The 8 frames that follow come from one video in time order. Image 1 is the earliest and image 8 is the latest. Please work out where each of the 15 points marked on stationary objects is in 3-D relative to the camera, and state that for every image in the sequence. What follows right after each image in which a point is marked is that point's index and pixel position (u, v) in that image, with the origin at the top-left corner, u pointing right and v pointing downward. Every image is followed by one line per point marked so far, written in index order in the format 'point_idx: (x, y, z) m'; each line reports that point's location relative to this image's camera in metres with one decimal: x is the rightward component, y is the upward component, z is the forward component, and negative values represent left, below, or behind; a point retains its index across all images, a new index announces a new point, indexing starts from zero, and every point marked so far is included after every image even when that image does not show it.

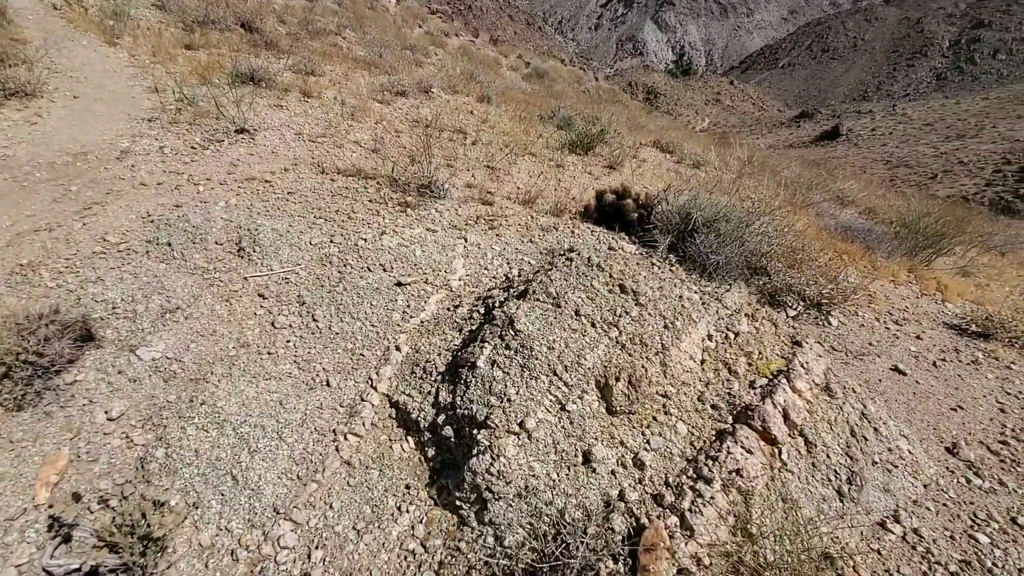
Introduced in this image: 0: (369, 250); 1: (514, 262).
0: (-1.5, +0.4, +5.4) m
1: (0.0, +0.3, +5.5) m
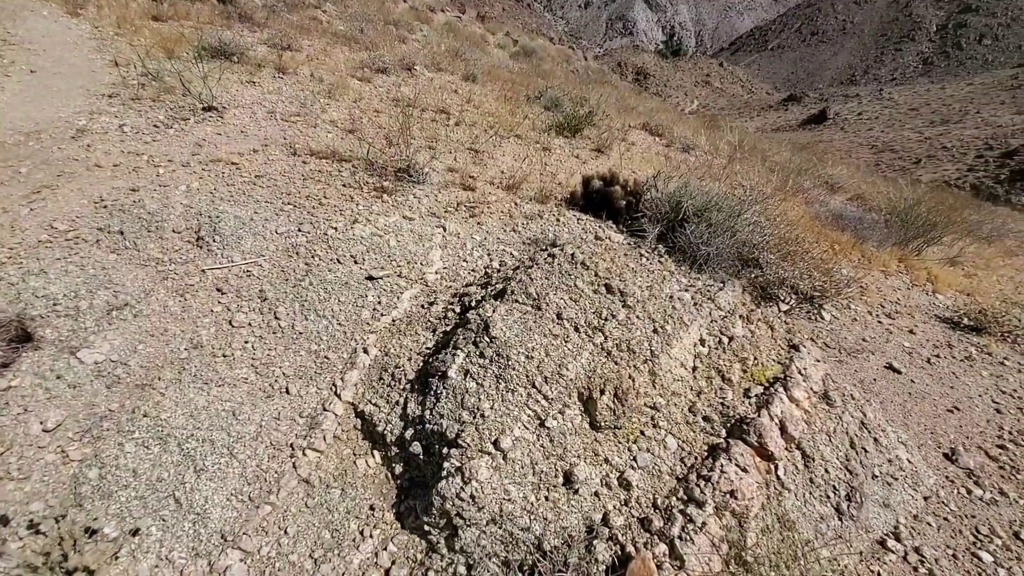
0: (-1.7, +0.5, +5.0) m
1: (-0.2, +0.3, +5.2) m
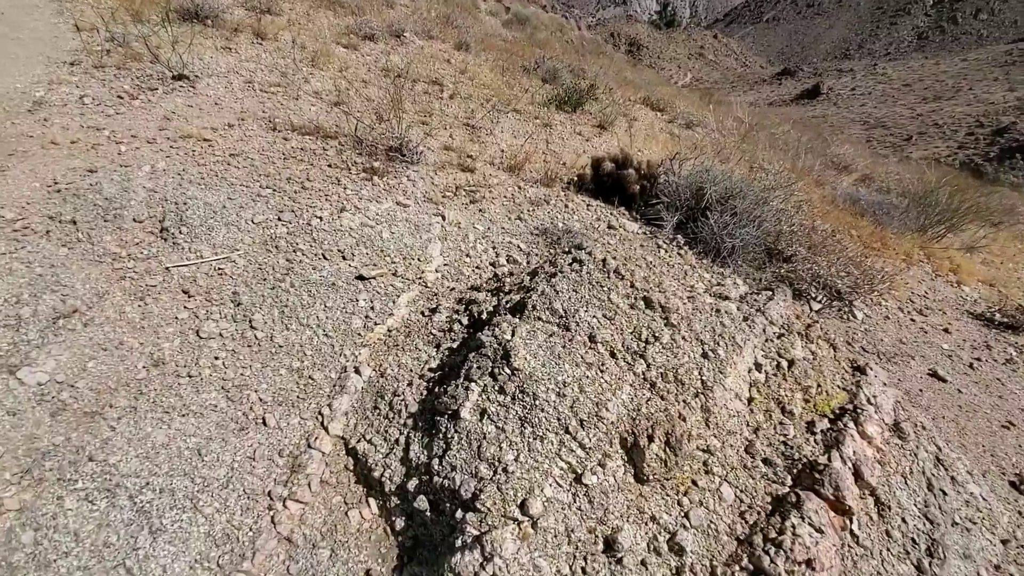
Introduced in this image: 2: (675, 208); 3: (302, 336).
0: (-1.6, +0.5, +4.4) m
1: (-0.1, +0.4, +4.7) m
2: (+1.8, +0.9, +5.7) m
3: (-1.5, -0.3, +3.5) m
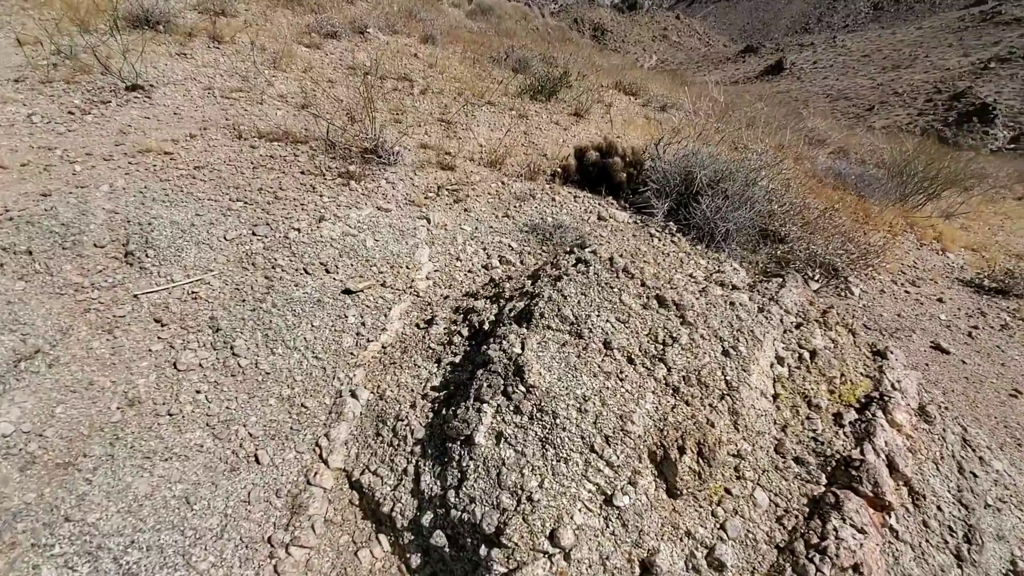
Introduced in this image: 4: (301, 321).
0: (-1.7, +0.4, +4.2) m
1: (-0.2, +0.3, +4.4) m
2: (+1.7, +1.0, +5.5) m
3: (-1.4, -0.5, +3.2) m
4: (-1.5, -0.2, +3.5) m
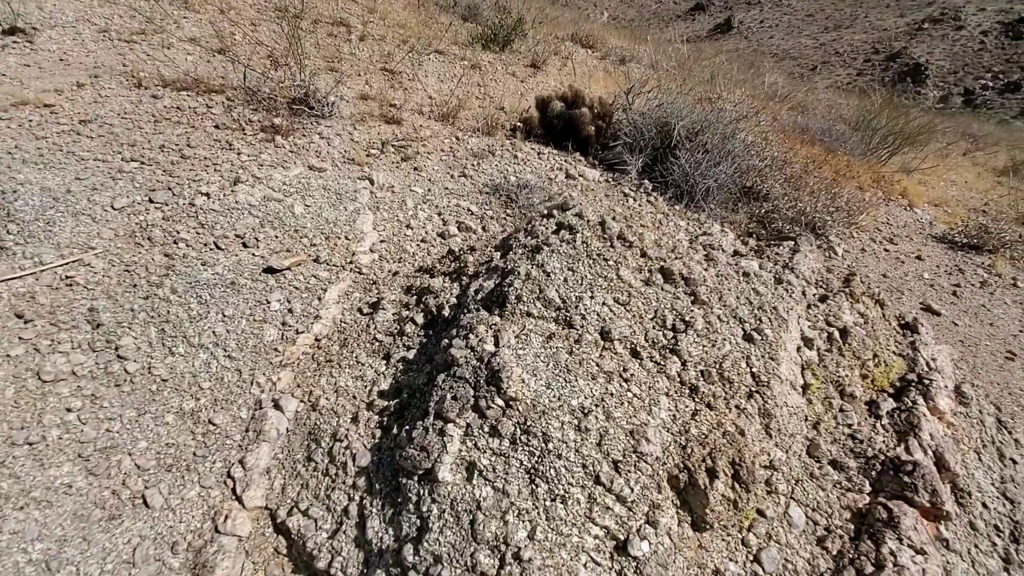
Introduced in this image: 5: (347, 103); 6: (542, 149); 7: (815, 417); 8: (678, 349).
0: (-2.0, +0.5, +3.4) m
1: (-0.5, +0.6, +3.8) m
2: (+1.2, +1.4, +5.0) m
3: (-1.6, -0.4, +2.5) m
4: (-1.7, -0.1, +2.8) m
5: (-1.6, +1.8, +4.9) m
6: (+0.3, +1.4, +5.0) m
7: (+1.2, -0.5, +2.1) m
8: (+0.6, -0.2, +1.9) m
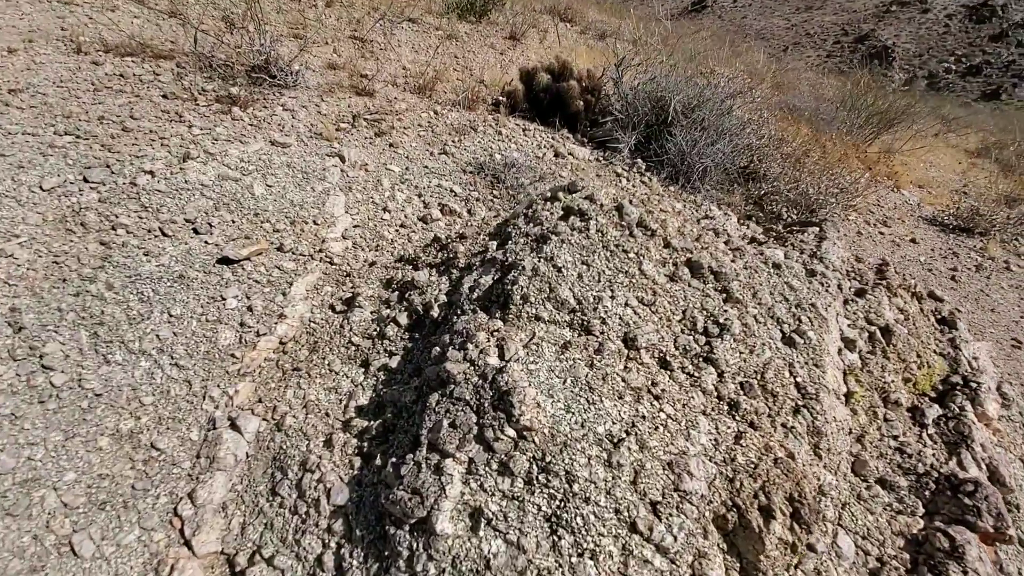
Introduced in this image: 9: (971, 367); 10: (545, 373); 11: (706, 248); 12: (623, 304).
0: (-2.0, +0.6, +2.9) m
1: (-0.6, +0.6, +3.4) m
2: (+1.1, +1.5, +4.6) m
3: (-1.6, -0.4, +2.1) m
4: (-1.7, -0.1, +2.4) m
5: (-1.7, +1.9, +4.4) m
6: (+0.2, +1.5, +4.7) m
7: (+1.3, -0.5, +1.8) m
8: (+0.7, -0.2, +1.6) m
9: (+1.9, -0.3, +2.1) m
10: (+0.1, -0.2, +1.5) m
11: (+0.8, +0.2, +2.0) m
12: (+0.4, 0.0, +1.7) m
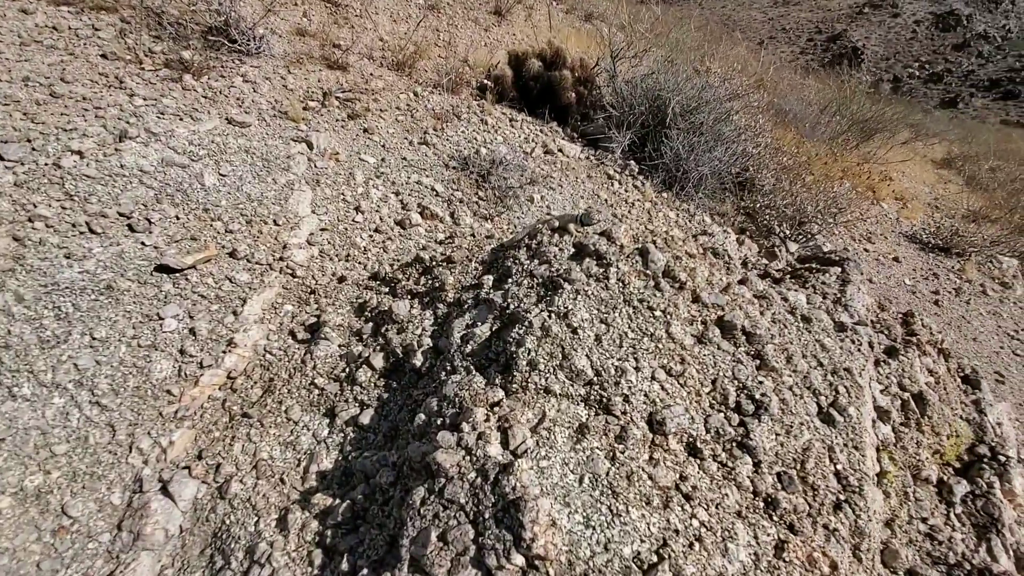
0: (-2.1, +0.5, +2.5) m
1: (-0.6, +0.6, +3.1) m
2: (+1.0, +1.4, +4.4) m
3: (-1.6, -0.4, +1.8) m
4: (-1.7, -0.2, +2.0) m
5: (-1.8, +1.9, +3.9) m
6: (0.0, +1.5, +4.3) m
7: (+1.2, -0.7, +1.6) m
8: (+0.7, -0.4, +1.4) m
9: (+1.9, -0.6, +1.9) m
10: (+0.1, -0.4, +1.2) m
11: (+0.8, 0.0, +1.7) m
12: (+0.4, -0.2, +1.4) m
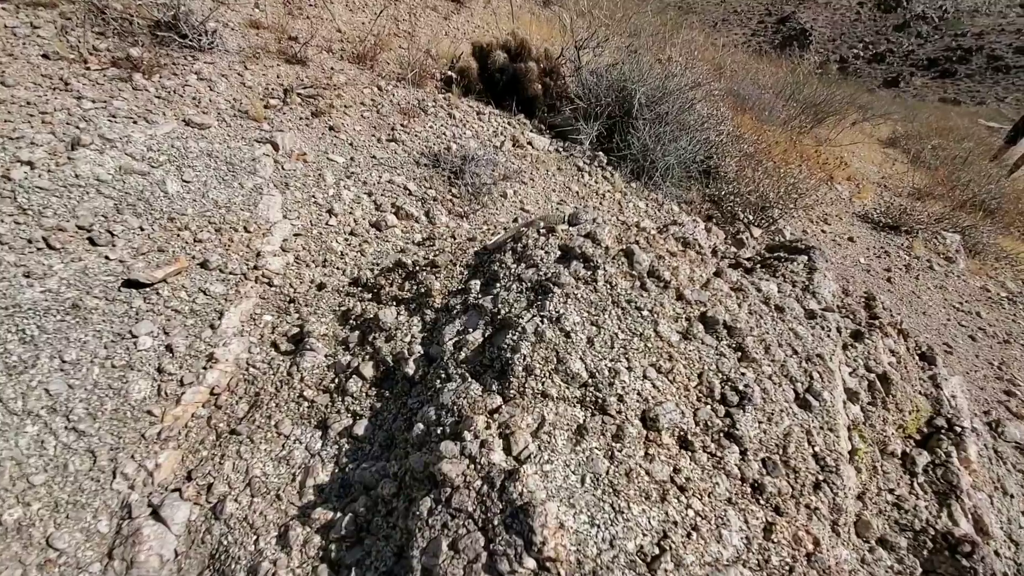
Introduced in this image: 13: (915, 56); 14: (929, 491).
0: (-2.2, +0.4, +2.4) m
1: (-0.8, +0.5, +3.0) m
2: (+0.7, +1.5, +4.4) m
3: (-1.7, -0.5, +1.7) m
4: (-1.8, -0.2, +1.9) m
5: (-2.1, +1.9, +3.8) m
6: (-0.2, +1.5, +4.3) m
7: (+1.2, -0.7, +1.7) m
8: (+0.6, -0.4, +1.5) m
9: (+1.8, -0.5, +2.1) m
10: (+0.1, -0.4, +1.3) m
11: (+0.7, 0.0, +1.8) m
12: (+0.4, -0.2, +1.5) m
13: (+8.1, +4.6, +10.1) m
14: (+1.5, -0.7, +1.8) m
